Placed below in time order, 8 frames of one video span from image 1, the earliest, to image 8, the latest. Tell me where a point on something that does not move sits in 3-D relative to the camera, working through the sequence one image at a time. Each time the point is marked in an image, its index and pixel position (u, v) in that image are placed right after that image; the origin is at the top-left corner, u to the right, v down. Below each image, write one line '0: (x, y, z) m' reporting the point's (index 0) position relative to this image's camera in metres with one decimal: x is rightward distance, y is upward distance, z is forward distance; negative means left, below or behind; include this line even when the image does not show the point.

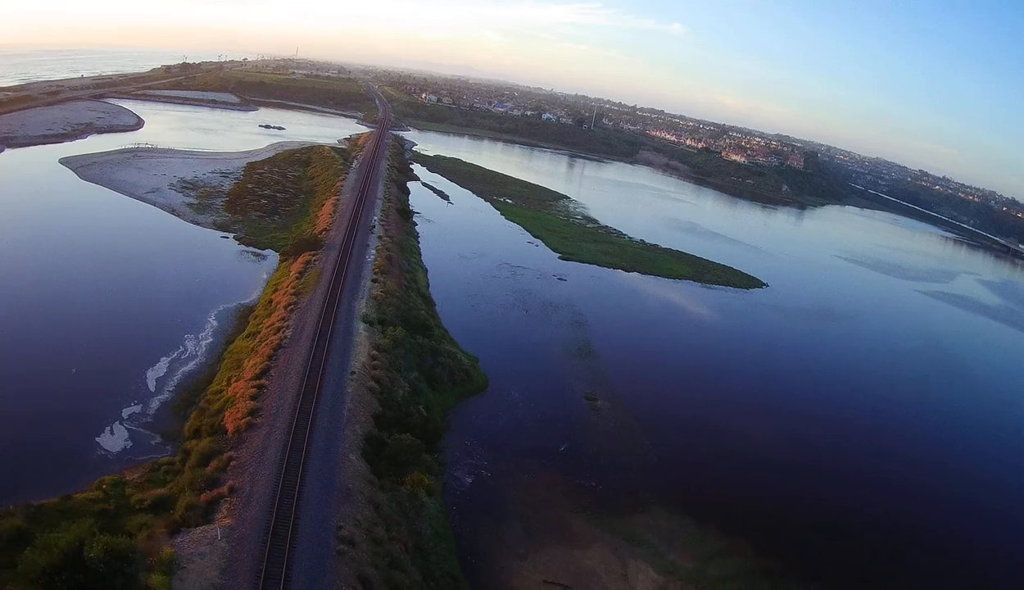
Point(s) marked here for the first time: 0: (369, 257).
0: (-5.4, +0.8, +21.9) m
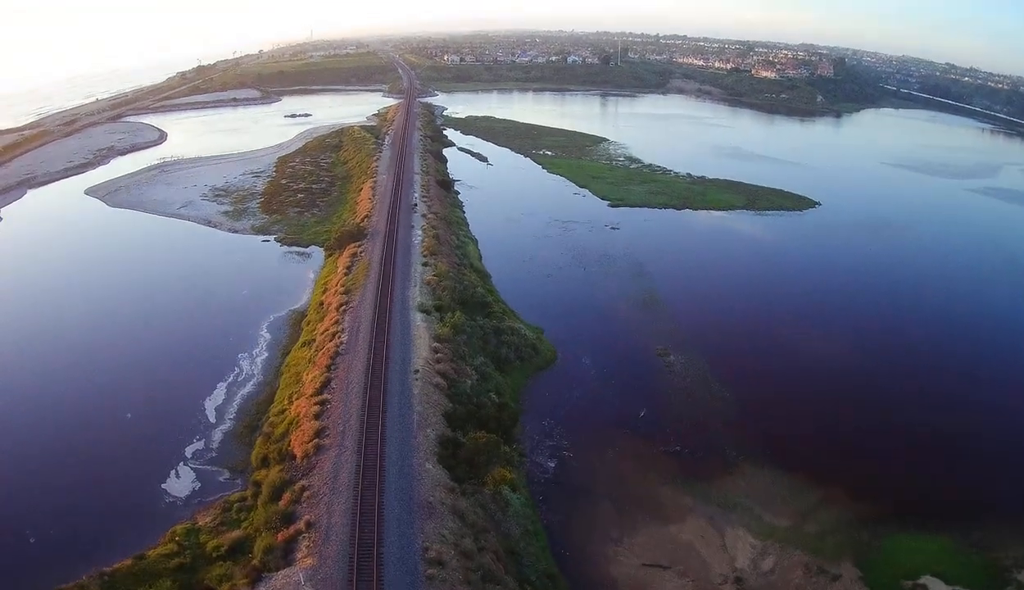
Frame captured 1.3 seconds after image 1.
0: (-3.5, +1.5, +21.2) m
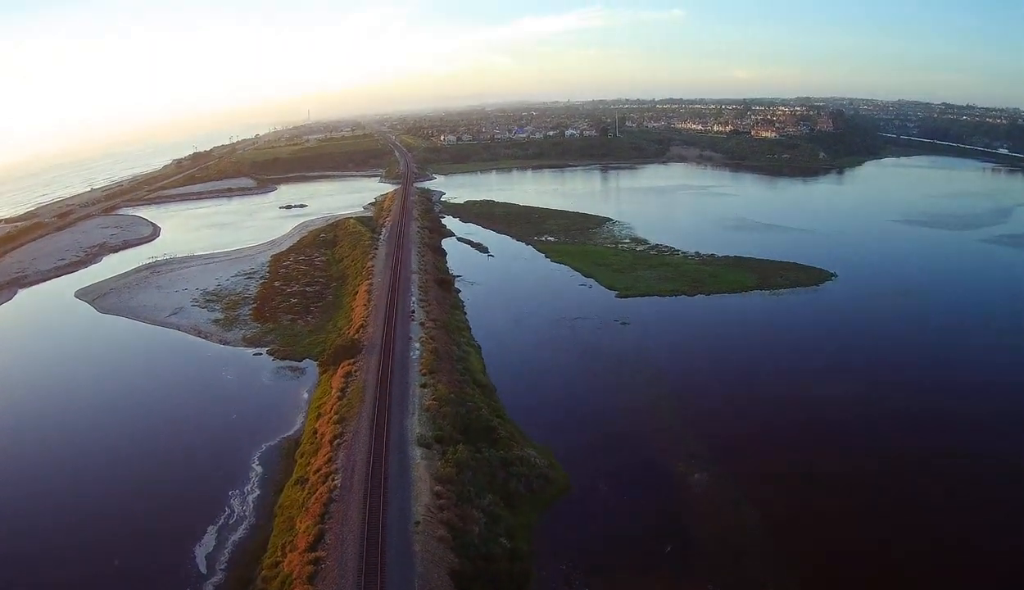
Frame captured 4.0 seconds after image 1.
0: (-3.4, -1.9, +20.3) m
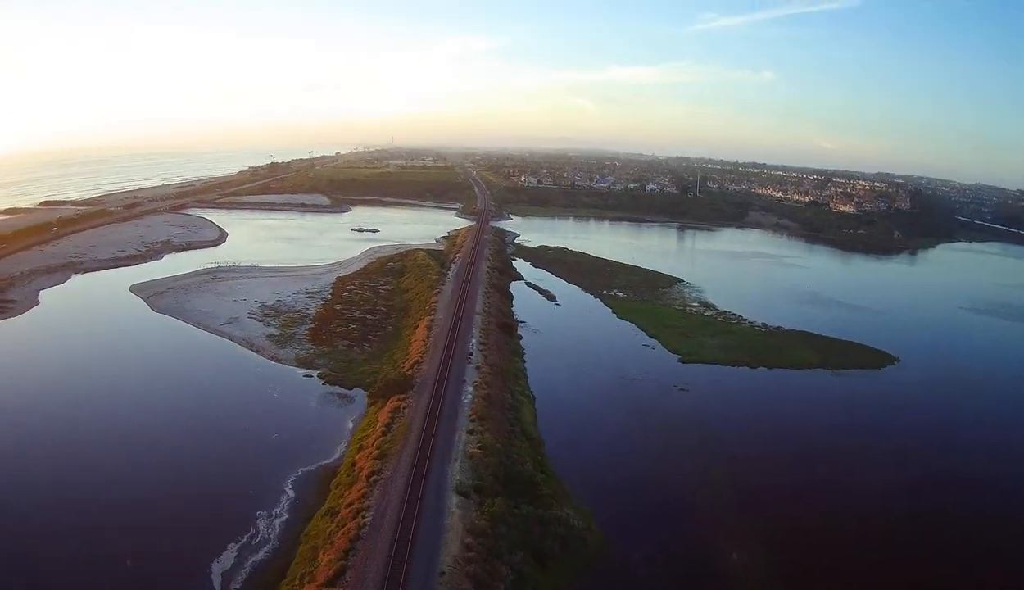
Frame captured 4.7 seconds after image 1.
0: (-1.6, -3.2, +19.1) m
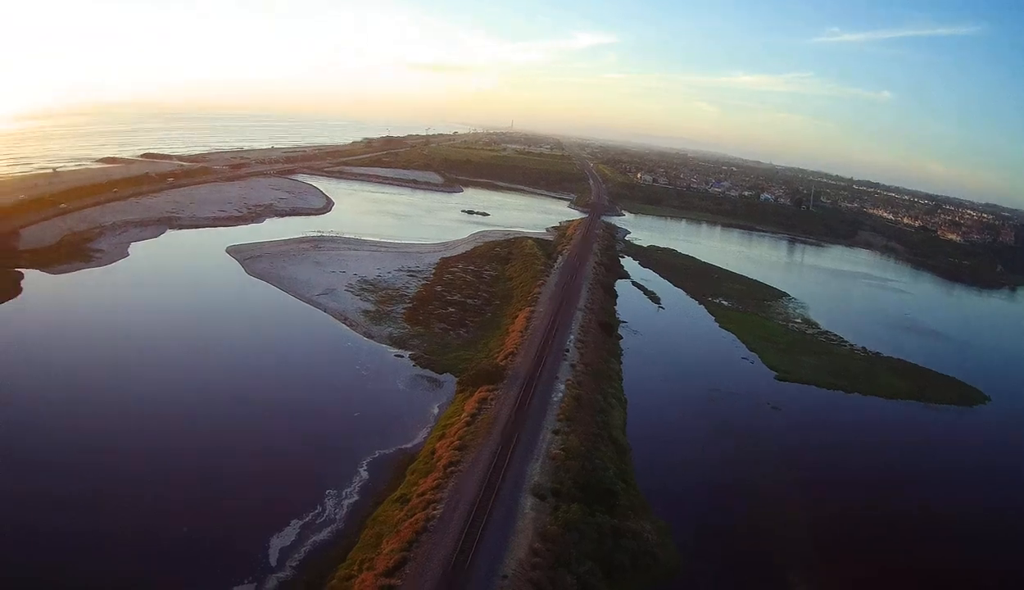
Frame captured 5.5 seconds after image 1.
0: (+1.3, -3.0, +17.7) m
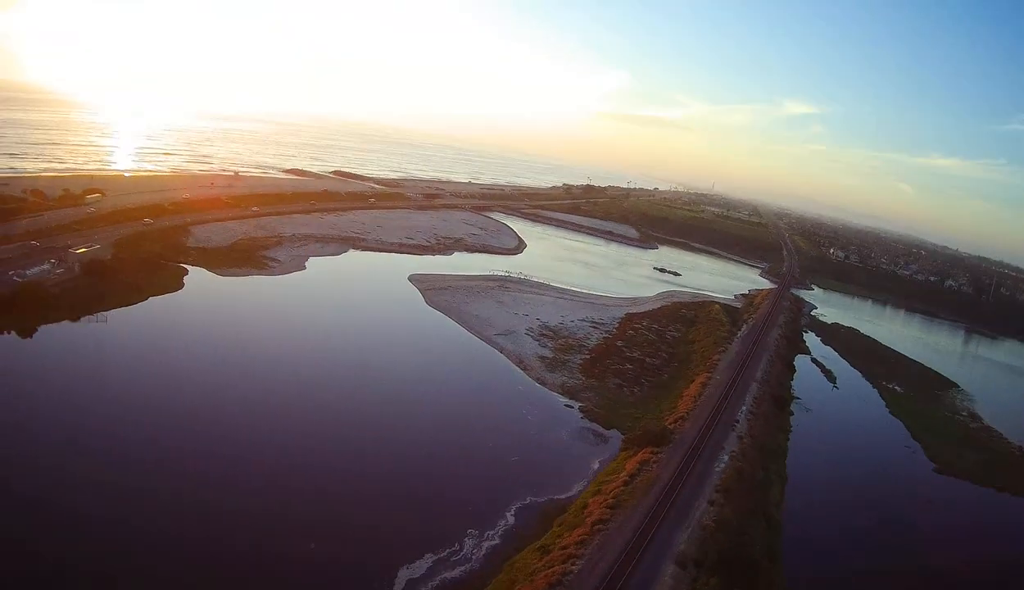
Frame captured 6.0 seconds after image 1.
0: (+5.7, -4.8, +15.9) m
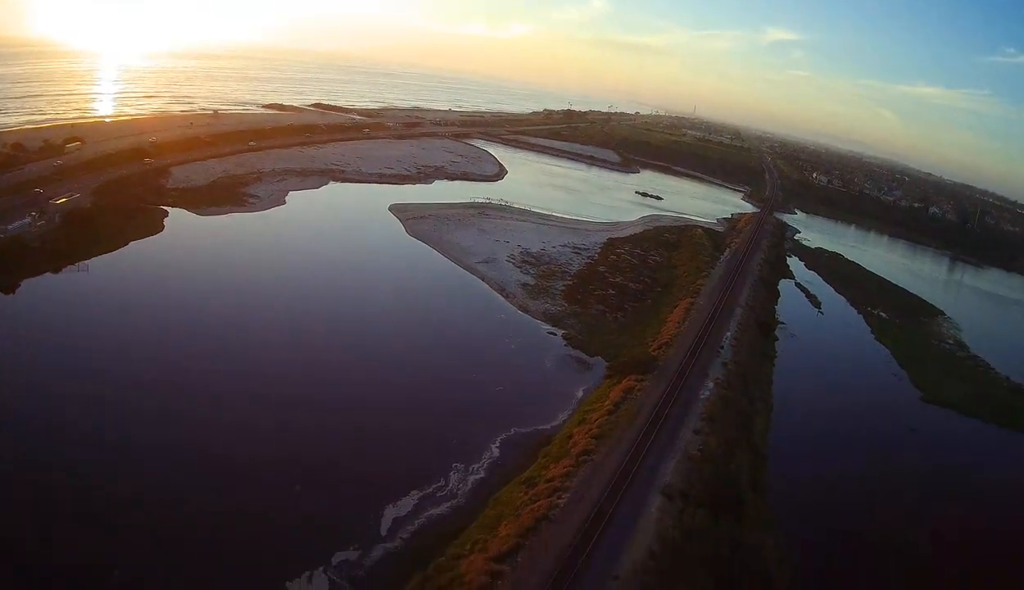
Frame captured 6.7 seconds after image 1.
0: (+5.3, -2.7, +16.2) m
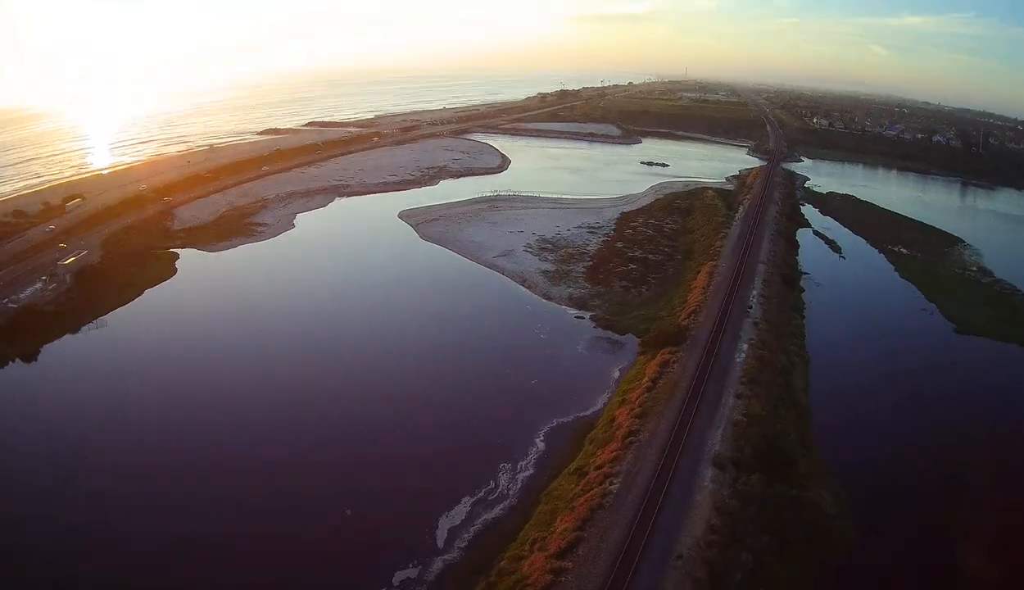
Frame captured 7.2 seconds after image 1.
0: (+6.2, -1.6, +16.1) m
